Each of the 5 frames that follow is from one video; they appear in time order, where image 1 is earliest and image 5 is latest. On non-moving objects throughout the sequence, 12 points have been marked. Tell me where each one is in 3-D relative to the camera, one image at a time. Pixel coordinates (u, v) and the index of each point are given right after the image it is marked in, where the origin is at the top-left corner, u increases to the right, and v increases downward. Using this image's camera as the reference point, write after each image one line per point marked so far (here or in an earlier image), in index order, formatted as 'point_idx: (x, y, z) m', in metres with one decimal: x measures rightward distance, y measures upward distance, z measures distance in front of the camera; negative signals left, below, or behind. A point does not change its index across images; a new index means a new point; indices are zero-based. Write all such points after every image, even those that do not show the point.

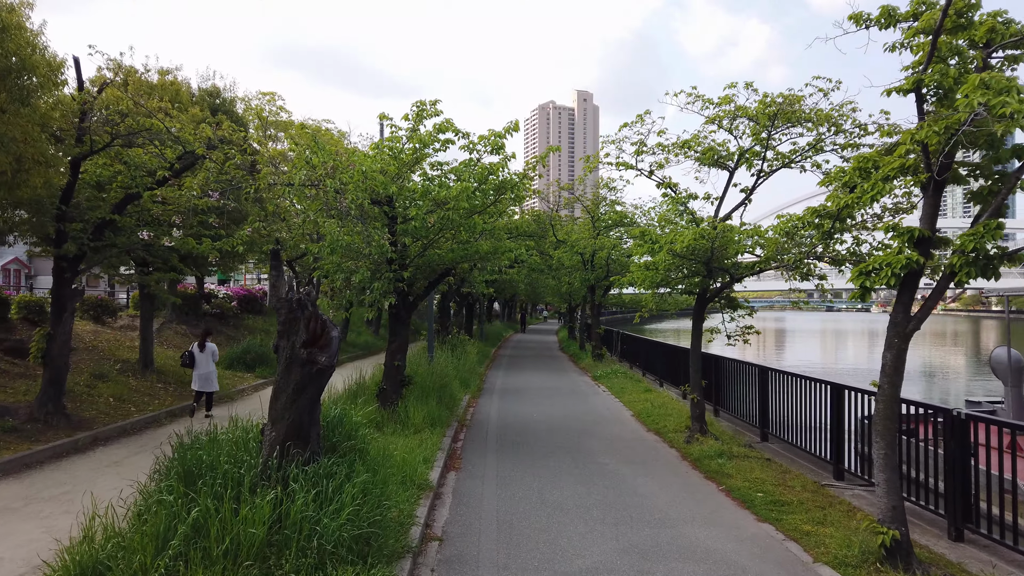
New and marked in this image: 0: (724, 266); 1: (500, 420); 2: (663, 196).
0: (+2.3, +0.2, +8.0) m
1: (-0.2, -1.8, +9.9) m
2: (+1.8, +1.1, +8.6) m
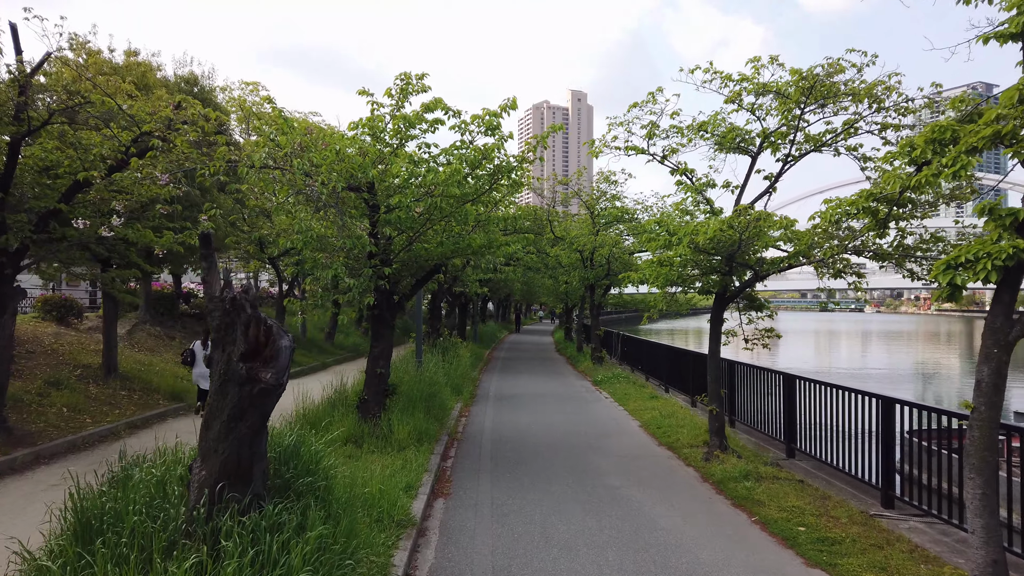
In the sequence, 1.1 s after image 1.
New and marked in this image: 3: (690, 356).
0: (+2.3, +0.3, +7.1) m
1: (-0.2, -1.7, +9.0) m
2: (+1.7, +1.1, +7.7) m
3: (+2.8, -1.1, +11.7) m
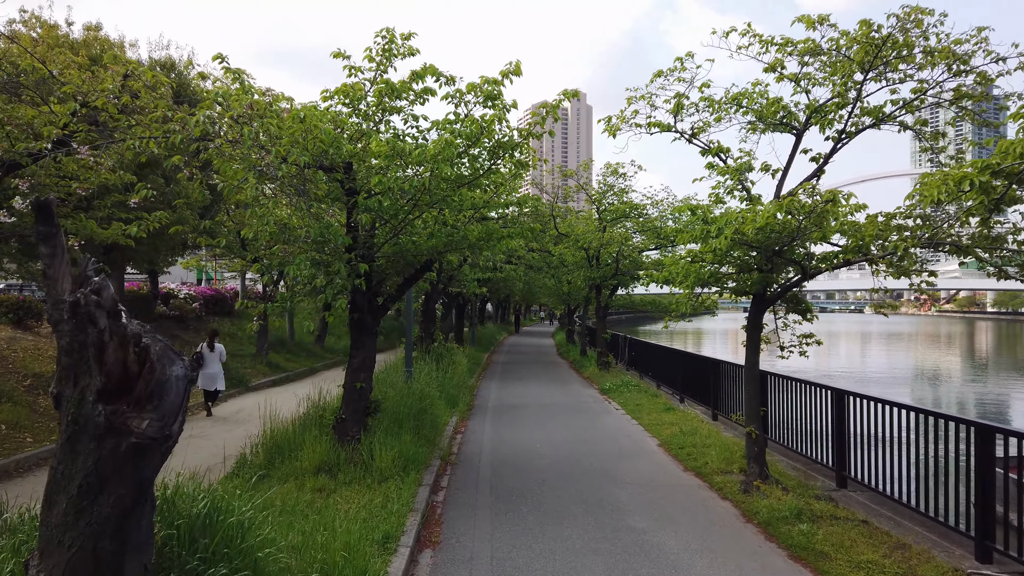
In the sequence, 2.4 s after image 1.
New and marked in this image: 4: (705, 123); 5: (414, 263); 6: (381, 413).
0: (+2.3, +0.2, +6.0) m
1: (-0.2, -1.7, +7.8) m
2: (+1.8, +1.1, +6.6) m
3: (+2.8, -1.1, +10.6) m
4: (+1.7, +1.5, +6.7) m
5: (-0.9, +0.2, +6.7) m
6: (-1.2, -1.2, +7.0) m
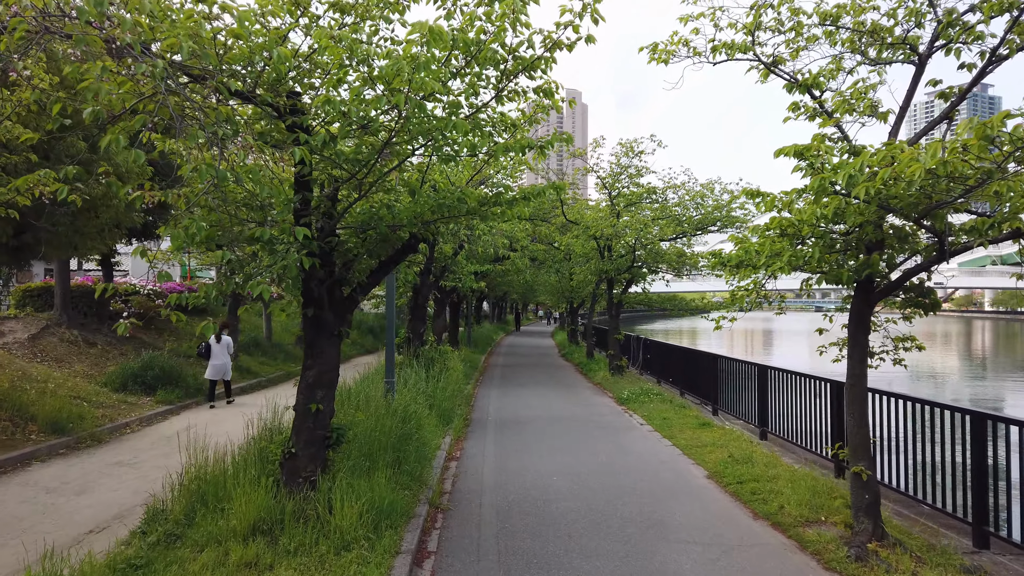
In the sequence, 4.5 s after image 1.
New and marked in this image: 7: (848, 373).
0: (+2.4, +0.3, +4.2) m
1: (-0.1, -1.6, +6.0) m
2: (+1.9, +1.2, +4.8) m
3: (+2.9, -1.0, +8.9) m
4: (+1.8, +1.6, +4.9) m
5: (-0.8, +0.3, +4.9) m
6: (-1.1, -1.1, +5.2) m
7: (+2.2, -0.5, +4.8) m
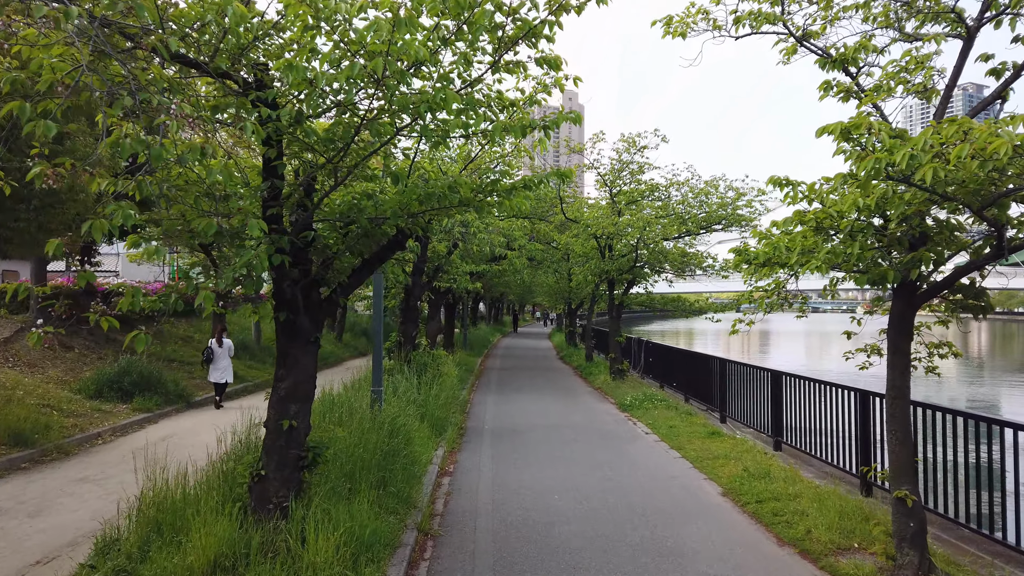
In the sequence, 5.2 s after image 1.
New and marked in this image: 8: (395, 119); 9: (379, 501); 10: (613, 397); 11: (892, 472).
0: (+2.4, +0.3, +3.7) m
1: (-0.1, -1.6, +5.5) m
2: (+1.9, +1.2, +4.3) m
3: (+2.9, -1.0, +8.3) m
4: (+1.8, +1.6, +4.4) m
5: (-0.8, +0.3, +4.3) m
6: (-1.2, -1.1, +4.7) m
7: (+2.2, -0.5, +4.2) m
8: (-0.6, +0.8, +3.7) m
9: (-0.8, -1.3, +4.6) m
10: (+1.6, -1.8, +12.0) m
11: (+2.2, -1.0, +4.2) m
